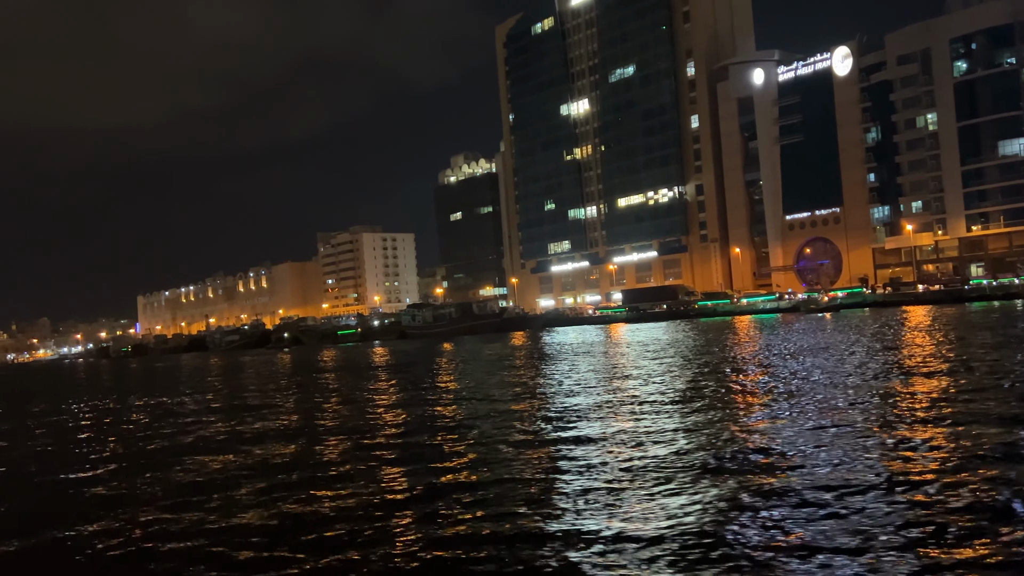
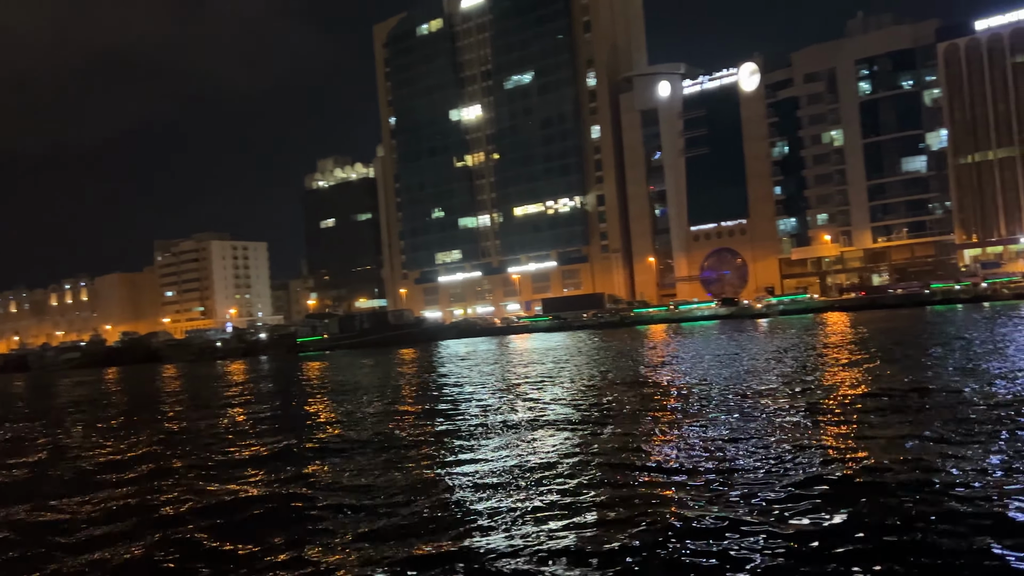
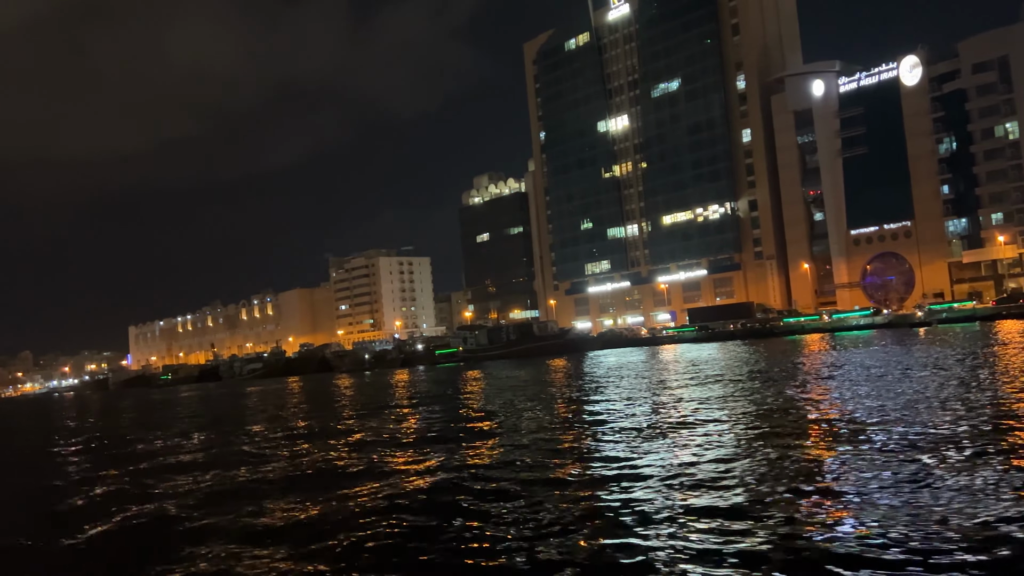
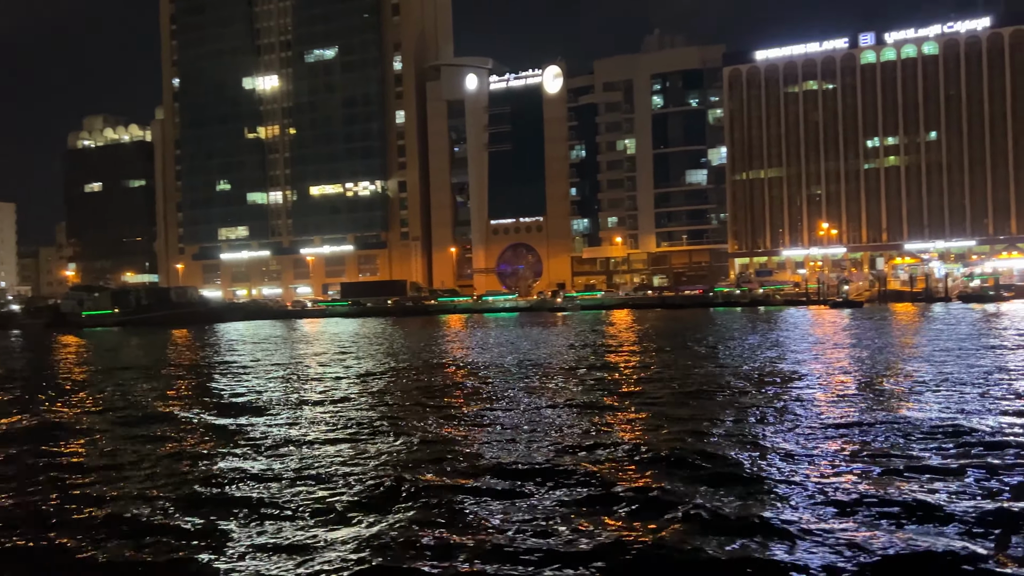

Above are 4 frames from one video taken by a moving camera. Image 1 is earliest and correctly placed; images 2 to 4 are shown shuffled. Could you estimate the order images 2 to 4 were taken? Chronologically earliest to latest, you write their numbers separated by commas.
3, 2, 4
